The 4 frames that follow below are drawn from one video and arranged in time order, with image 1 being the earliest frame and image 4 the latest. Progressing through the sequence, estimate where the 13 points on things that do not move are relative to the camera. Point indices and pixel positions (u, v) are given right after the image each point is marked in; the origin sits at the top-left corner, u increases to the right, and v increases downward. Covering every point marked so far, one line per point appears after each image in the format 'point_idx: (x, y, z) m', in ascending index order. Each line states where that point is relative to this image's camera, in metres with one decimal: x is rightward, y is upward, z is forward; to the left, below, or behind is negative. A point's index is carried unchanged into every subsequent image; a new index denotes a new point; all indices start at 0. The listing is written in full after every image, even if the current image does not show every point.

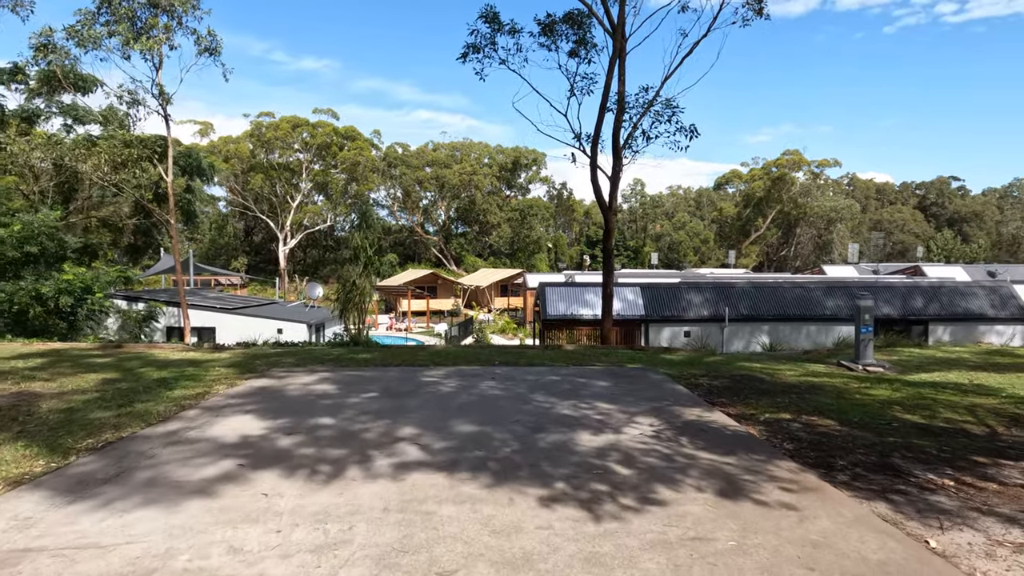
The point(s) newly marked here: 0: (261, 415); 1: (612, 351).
0: (-2.0, -1.0, +5.2) m
1: (+1.5, -1.0, +10.1) m
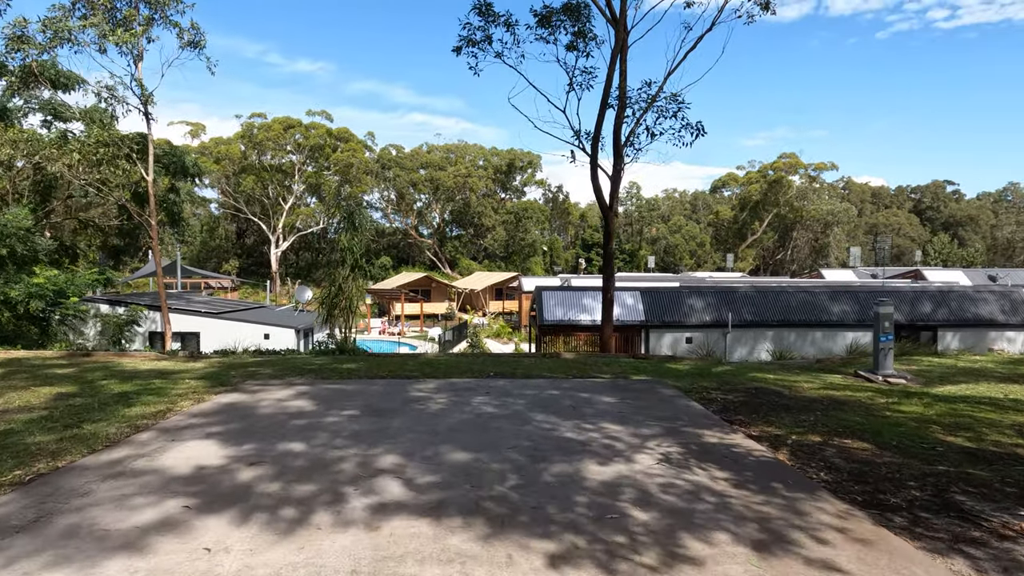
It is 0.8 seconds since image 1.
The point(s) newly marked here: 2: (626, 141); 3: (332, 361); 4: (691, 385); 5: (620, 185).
0: (-2.0, -1.1, +4.6) m
1: (+1.5, -1.1, +9.5) m
2: (+2.0, +2.6, +11.5) m
3: (-2.4, -1.0, +8.9) m
4: (+2.0, -1.1, +7.2) m
5: (+1.9, +1.9, +11.8) m
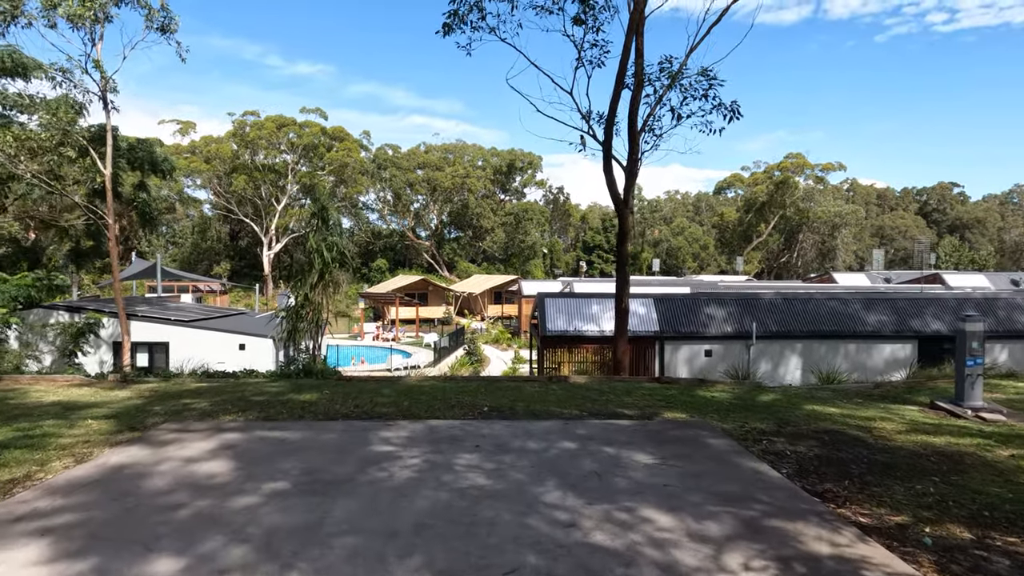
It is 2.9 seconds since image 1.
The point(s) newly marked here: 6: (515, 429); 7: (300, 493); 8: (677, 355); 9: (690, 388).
0: (-2.0, -1.2, +3.0) m
1: (+1.5, -1.2, +7.9) m
2: (+2.0, +2.4, +9.9) m
3: (-2.5, -1.1, +7.3) m
4: (+1.9, -1.2, +5.6) m
5: (+1.9, +1.7, +10.2) m
6: (0.0, -1.1, +5.2) m
7: (-1.2, -1.1, +3.7) m
8: (+3.6, -1.5, +14.4) m
9: (+2.1, -1.2, +7.9) m
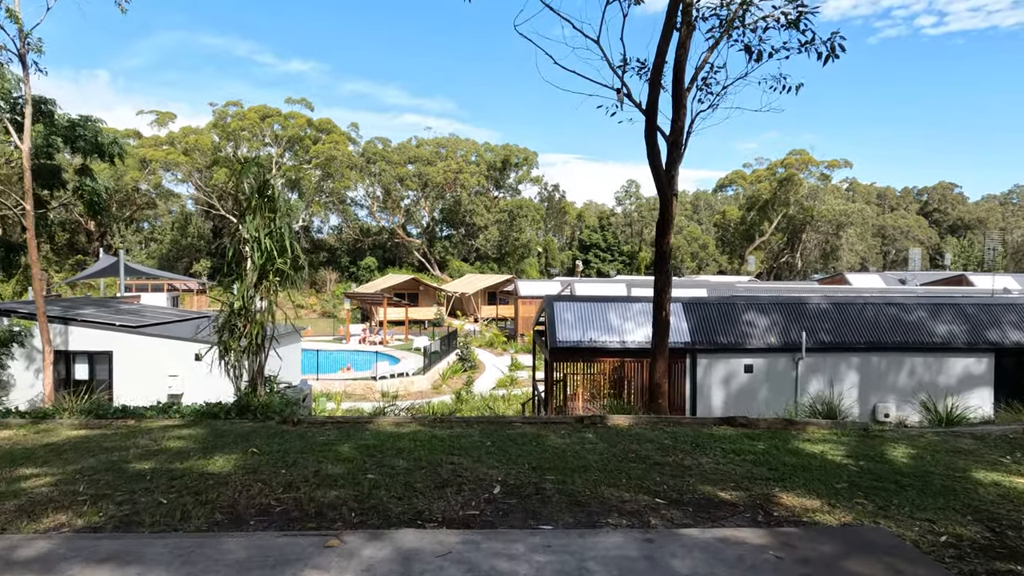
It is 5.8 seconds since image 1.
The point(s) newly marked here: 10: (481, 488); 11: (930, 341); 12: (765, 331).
0: (-1.8, -1.2, +0.6) m
1: (+1.6, -1.2, +5.5) m
2: (+2.1, +2.4, +7.6) m
3: (-2.3, -1.1, +4.9) m
4: (+2.1, -1.2, +3.2) m
5: (+2.0, +1.7, +7.9) m
6: (+0.2, -1.1, +2.8) m
7: (-1.0, -1.2, +1.3) m
8: (+3.7, -1.5, +12.1) m
9: (+2.3, -1.3, +5.6) m
10: (-0.2, -1.2, +3.9) m
11: (+7.7, -1.0, +12.1) m
12: (+4.7, -0.8, +12.4) m
